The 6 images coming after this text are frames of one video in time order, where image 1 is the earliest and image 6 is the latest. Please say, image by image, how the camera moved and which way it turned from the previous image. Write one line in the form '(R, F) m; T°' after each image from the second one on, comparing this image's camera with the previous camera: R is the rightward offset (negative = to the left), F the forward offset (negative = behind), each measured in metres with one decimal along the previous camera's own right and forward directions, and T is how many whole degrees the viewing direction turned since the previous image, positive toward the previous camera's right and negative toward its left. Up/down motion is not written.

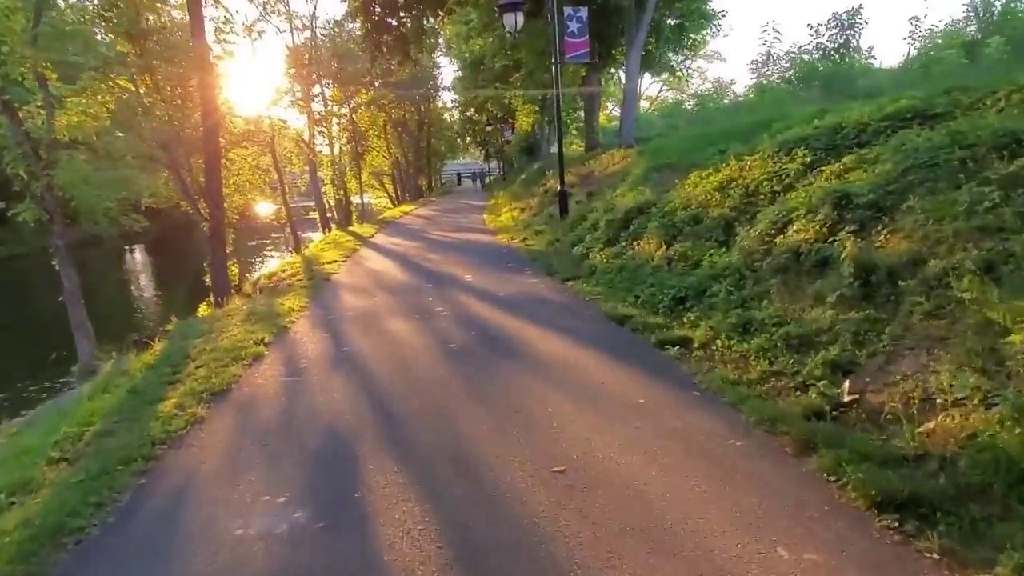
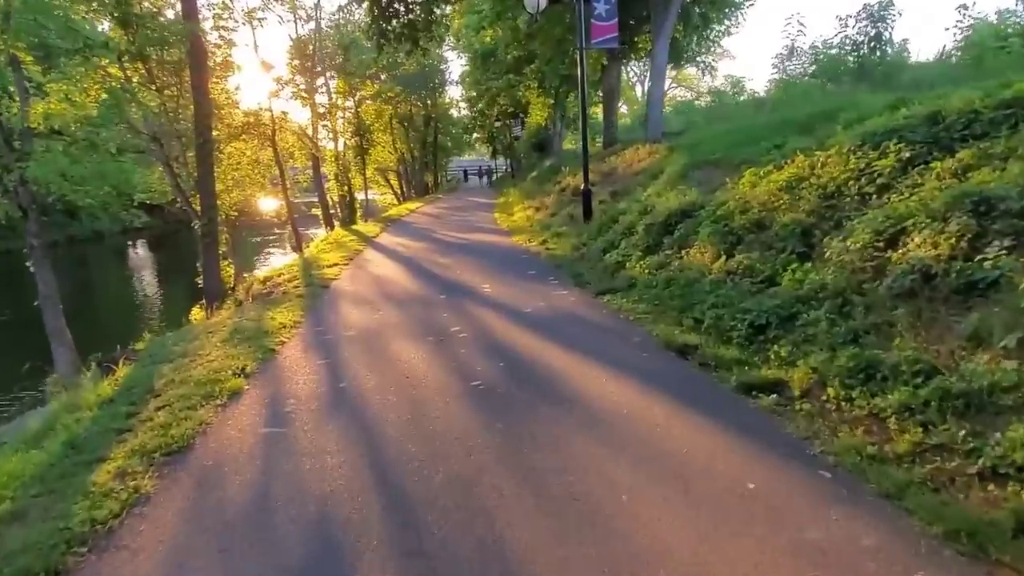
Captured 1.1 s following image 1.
(-0.3, +1.4) m; 0°
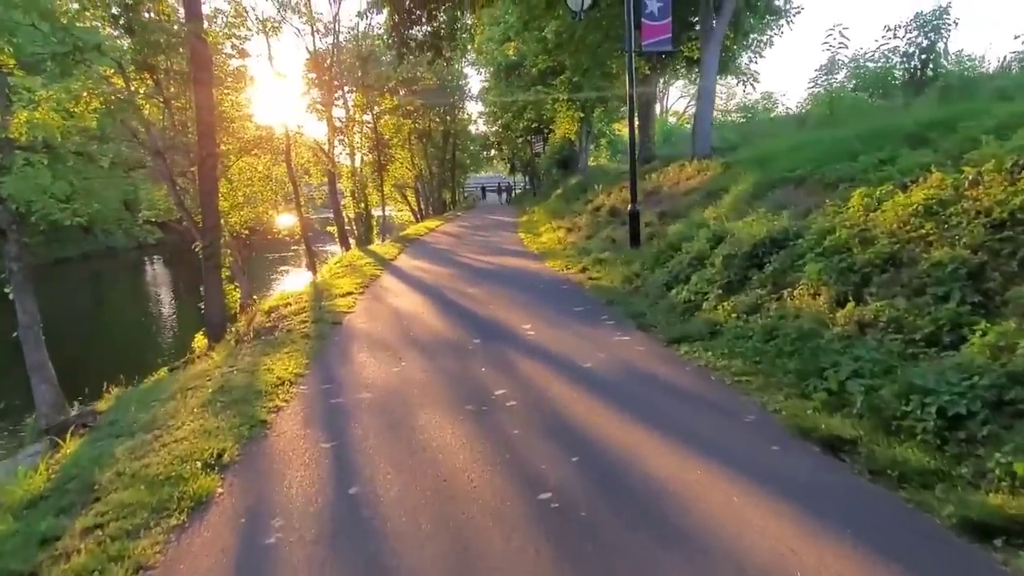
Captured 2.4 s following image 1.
(-0.4, +1.7) m; -1°
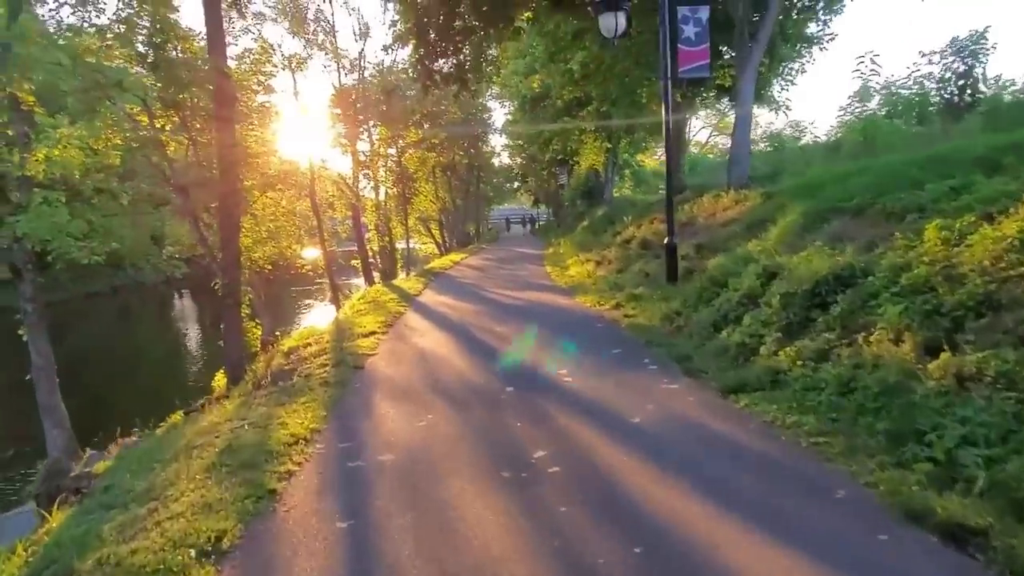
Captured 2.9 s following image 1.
(-0.1, +0.6) m; -2°
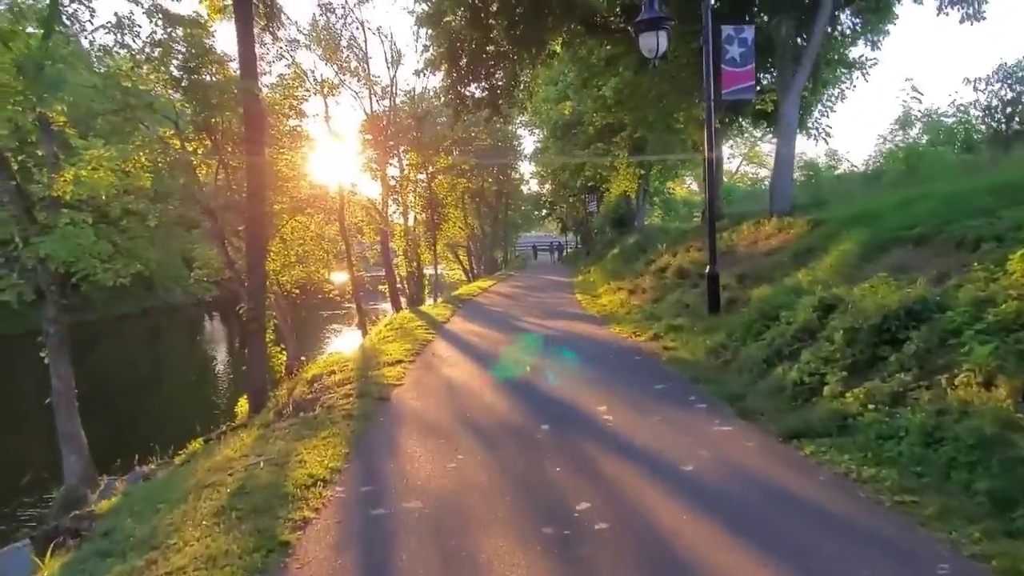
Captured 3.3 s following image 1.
(-0.1, +0.5) m; -2°
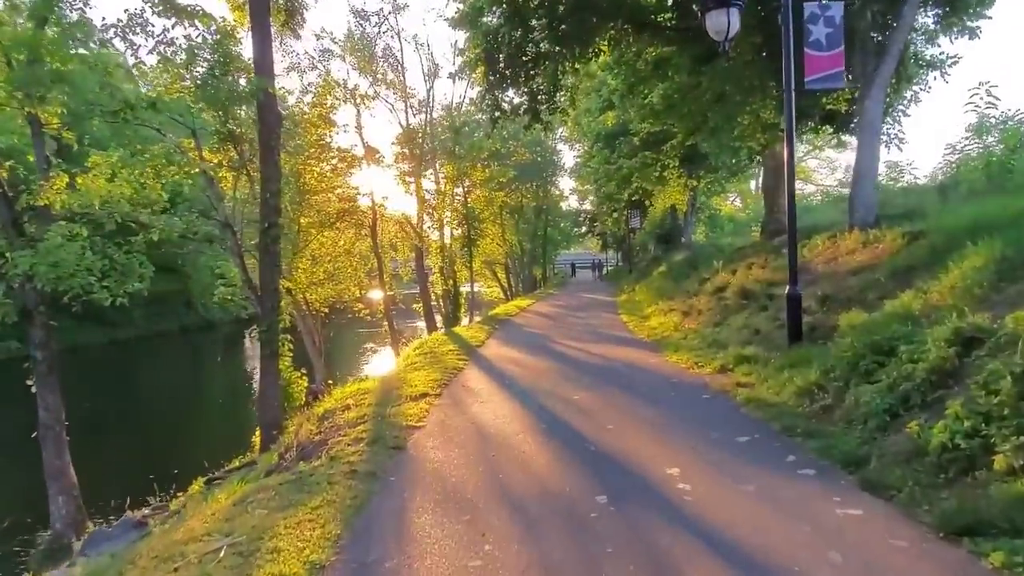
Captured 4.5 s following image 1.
(-0.1, +1.6) m; -3°
